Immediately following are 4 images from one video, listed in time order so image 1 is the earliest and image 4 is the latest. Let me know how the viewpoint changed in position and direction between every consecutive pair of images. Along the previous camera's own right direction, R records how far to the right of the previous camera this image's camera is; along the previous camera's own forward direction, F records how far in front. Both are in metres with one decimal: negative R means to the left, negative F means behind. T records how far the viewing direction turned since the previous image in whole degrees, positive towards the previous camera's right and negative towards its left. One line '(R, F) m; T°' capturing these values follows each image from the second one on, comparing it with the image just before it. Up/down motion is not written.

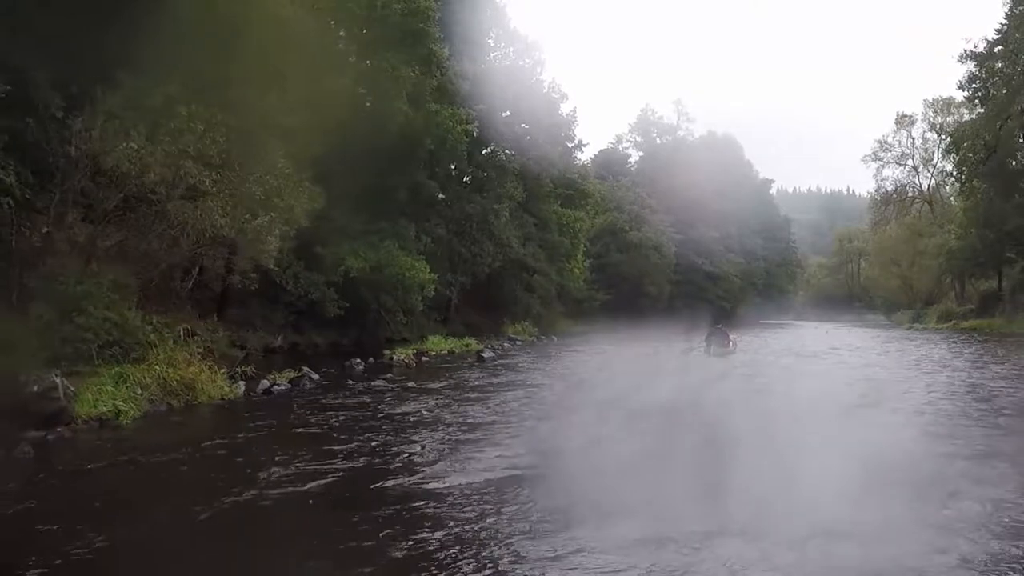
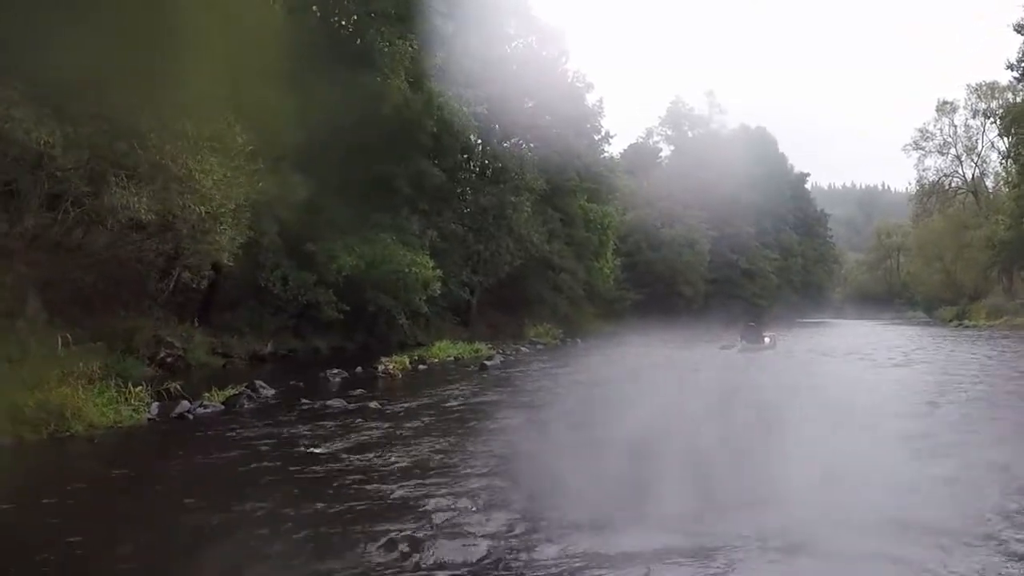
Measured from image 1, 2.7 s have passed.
(+0.4, +2.0) m; -3°
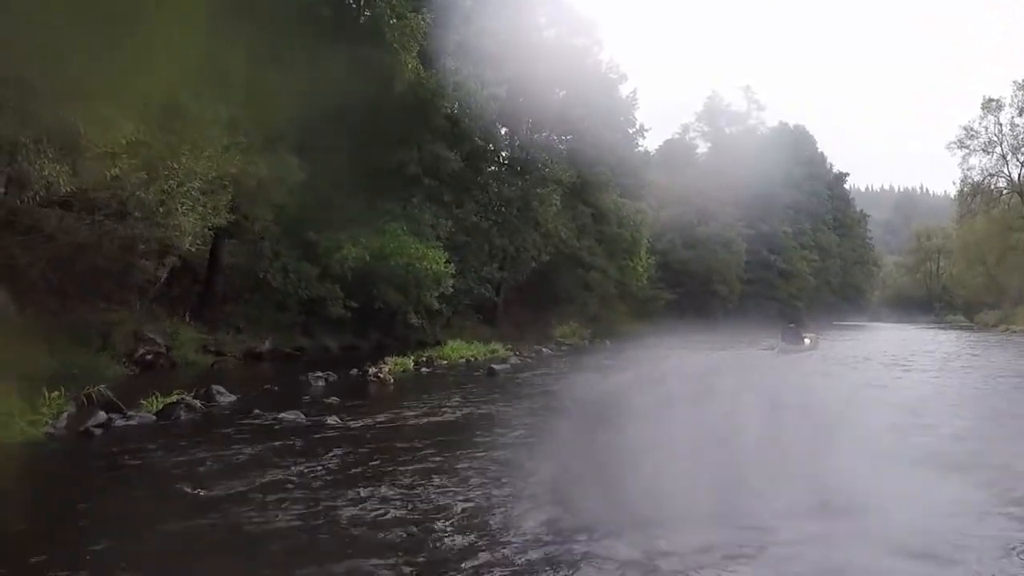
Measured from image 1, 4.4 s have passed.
(+0.3, +1.5) m; -2°
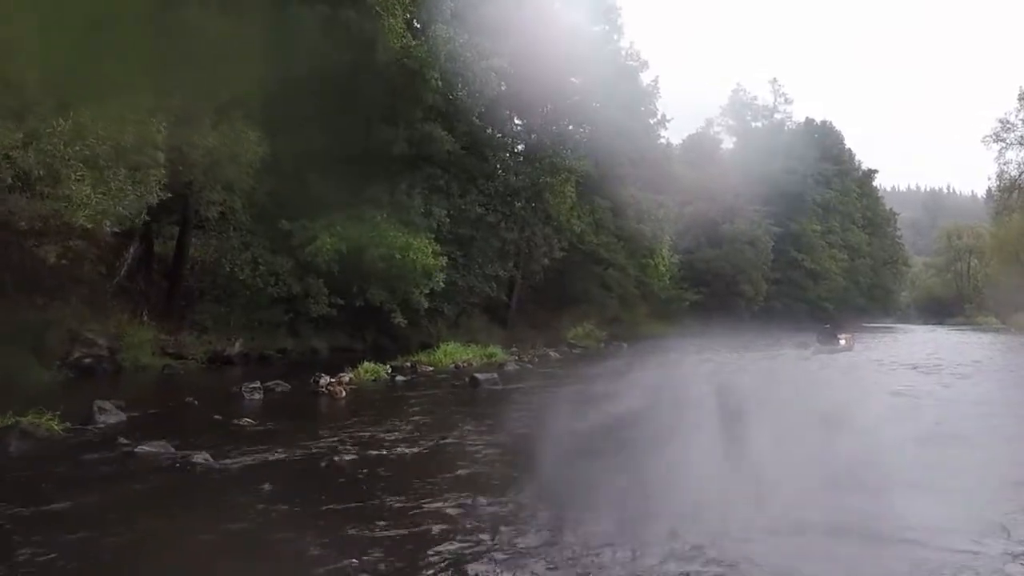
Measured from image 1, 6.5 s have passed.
(+0.4, +1.8) m; -2°
